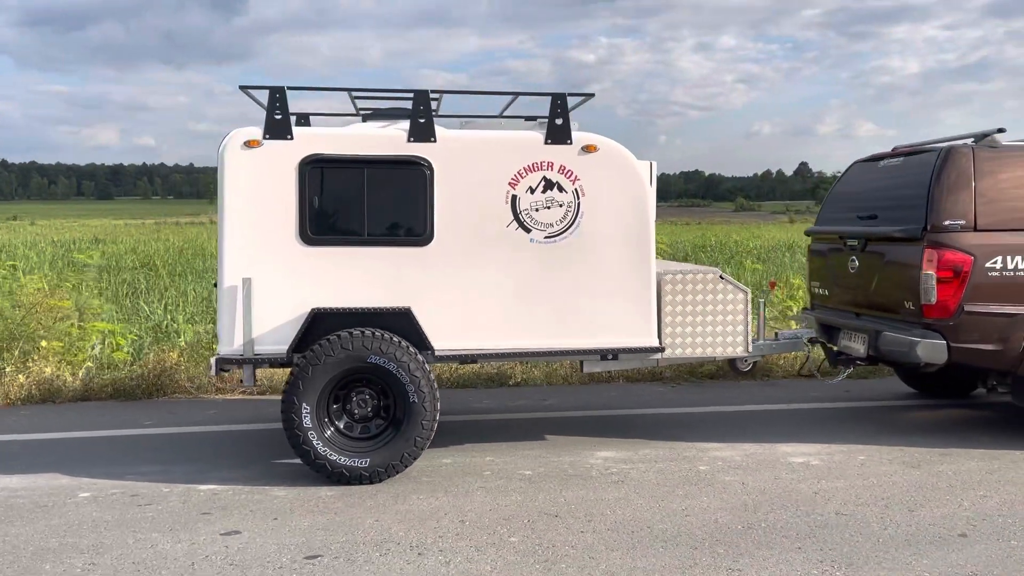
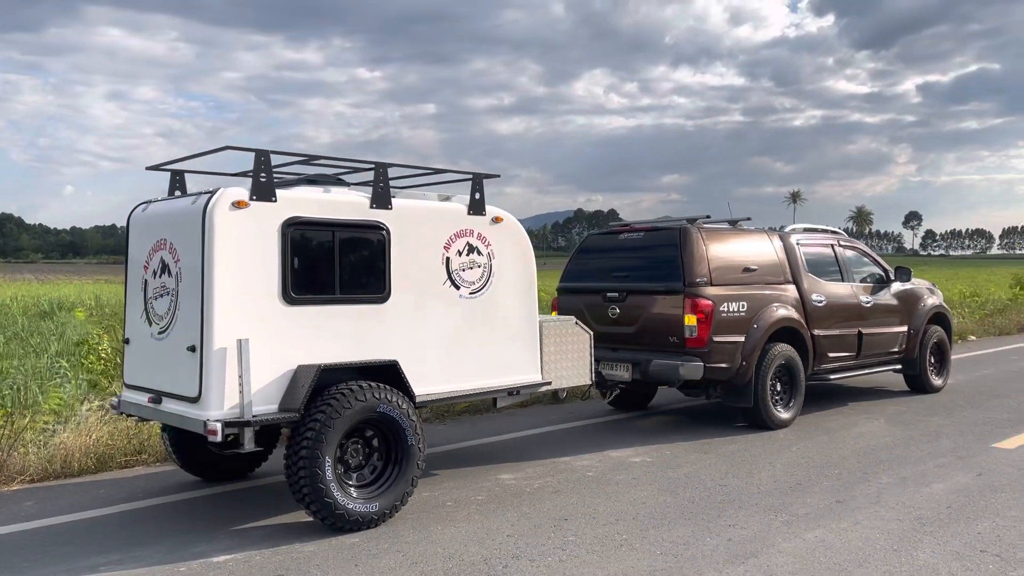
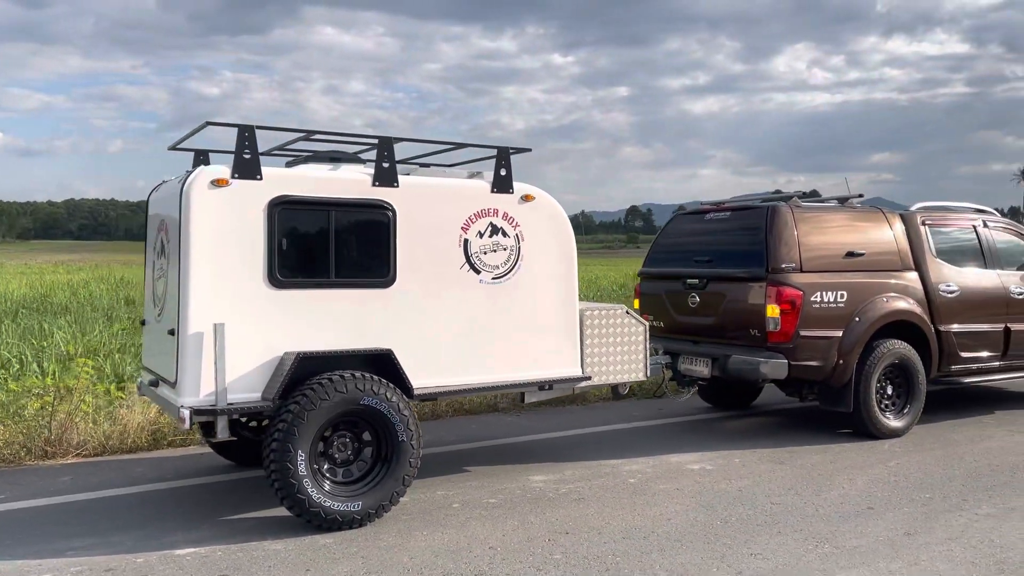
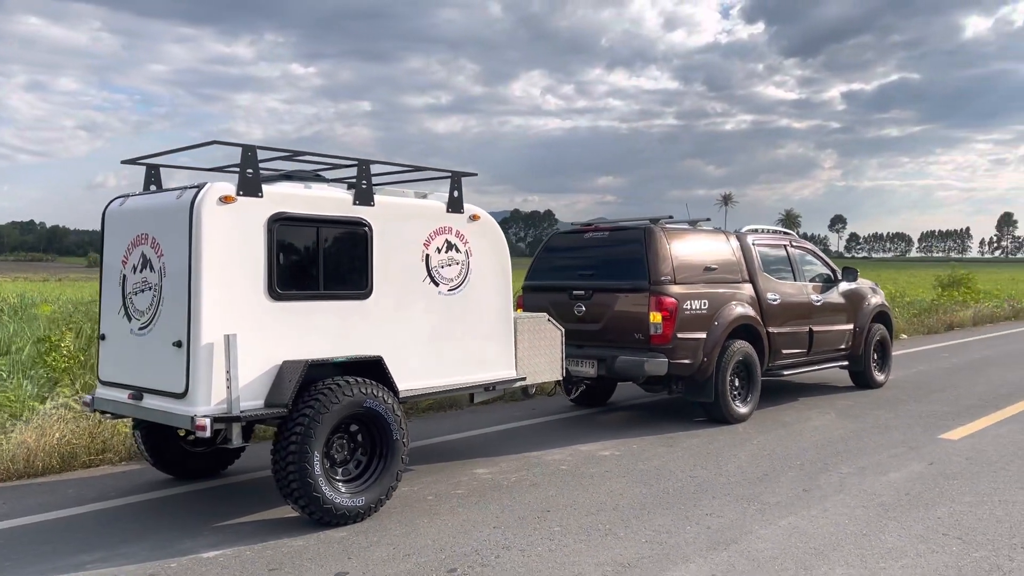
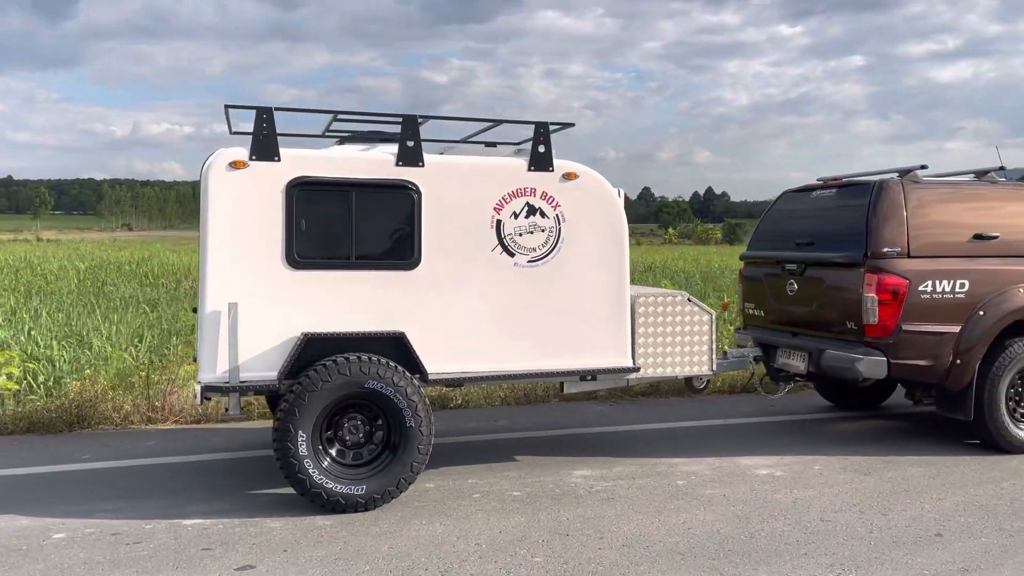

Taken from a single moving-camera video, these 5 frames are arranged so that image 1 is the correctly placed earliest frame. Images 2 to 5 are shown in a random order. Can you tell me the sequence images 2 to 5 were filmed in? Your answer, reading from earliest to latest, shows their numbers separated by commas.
5, 3, 2, 4
